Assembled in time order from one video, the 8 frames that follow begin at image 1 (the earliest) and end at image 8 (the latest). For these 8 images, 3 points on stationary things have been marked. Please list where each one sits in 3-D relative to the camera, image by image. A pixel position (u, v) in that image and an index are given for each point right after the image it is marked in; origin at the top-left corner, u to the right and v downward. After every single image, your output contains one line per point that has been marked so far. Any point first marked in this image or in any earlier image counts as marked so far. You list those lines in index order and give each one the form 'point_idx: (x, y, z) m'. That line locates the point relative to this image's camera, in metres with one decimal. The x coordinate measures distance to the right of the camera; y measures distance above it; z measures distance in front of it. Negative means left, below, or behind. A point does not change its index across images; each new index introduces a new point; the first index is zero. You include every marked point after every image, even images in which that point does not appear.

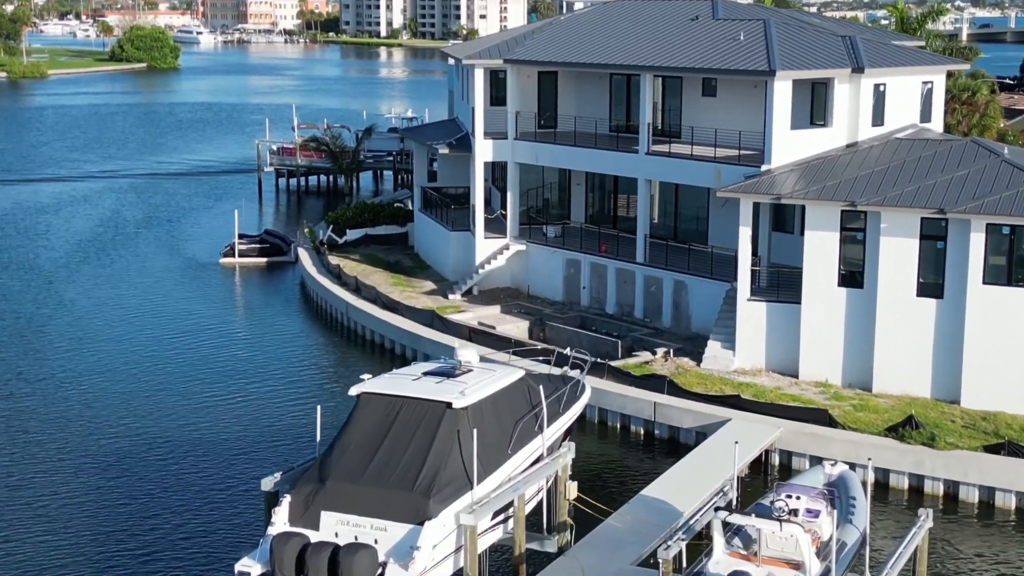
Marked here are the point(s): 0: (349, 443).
0: (-2.2, -2.1, +18.5) m
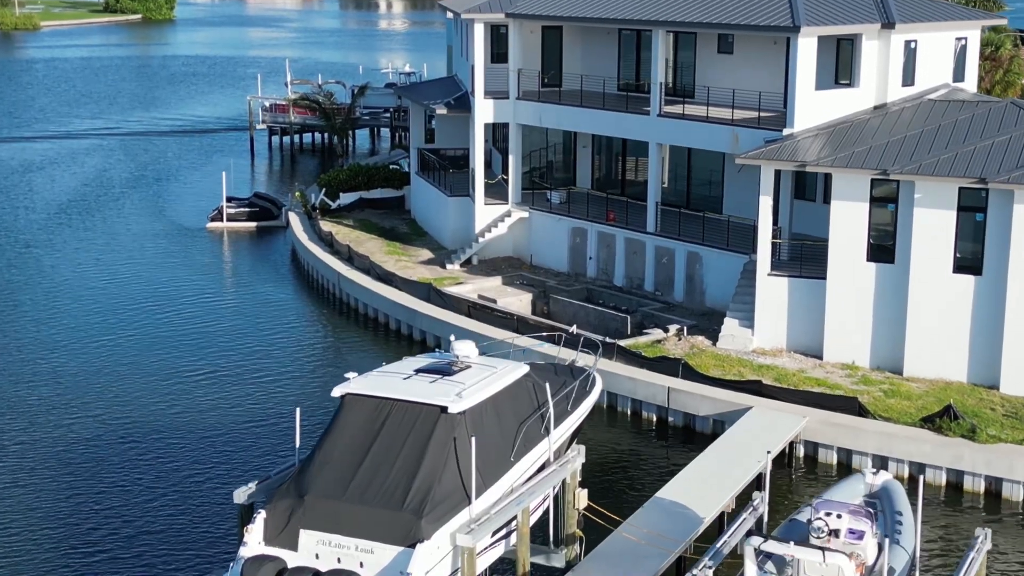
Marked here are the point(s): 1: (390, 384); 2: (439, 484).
0: (-2.2, -2.0, +16.4) m
1: (-1.5, -1.2, +17.1) m
2: (-0.9, -2.3, +15.9) m
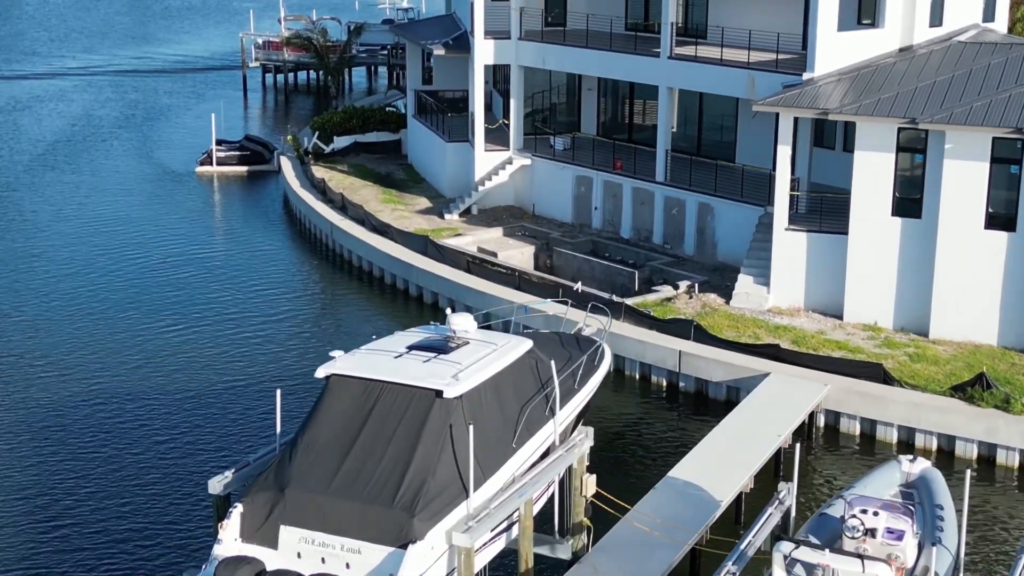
0: (-2.1, -1.7, +14.9) m
1: (-1.5, -0.9, +15.6) m
2: (-0.8, -2.0, +14.3) m
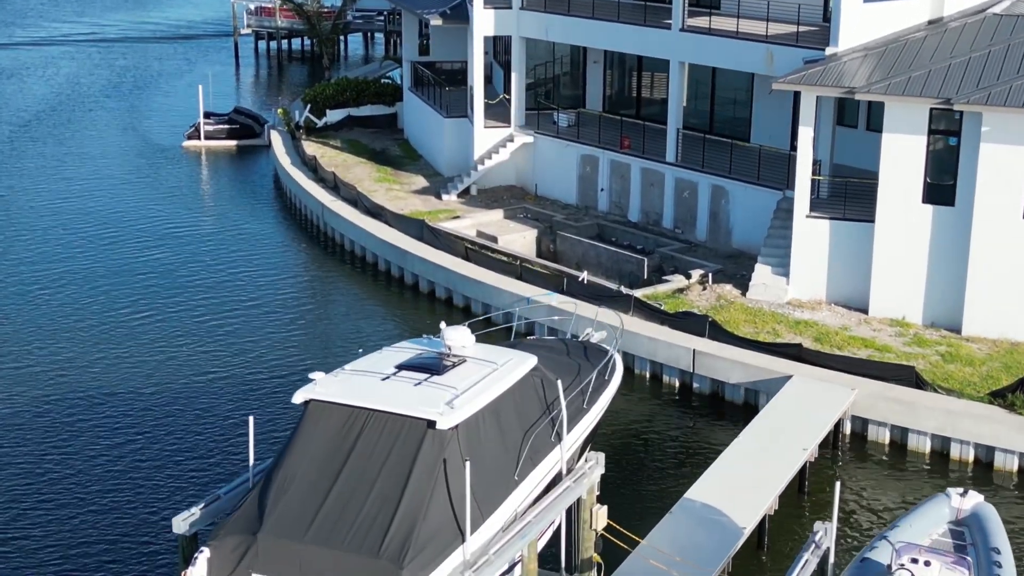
0: (-2.1, -1.8, +13.2) m
1: (-1.5, -1.0, +13.8) m
2: (-0.8, -2.2, +12.6) m
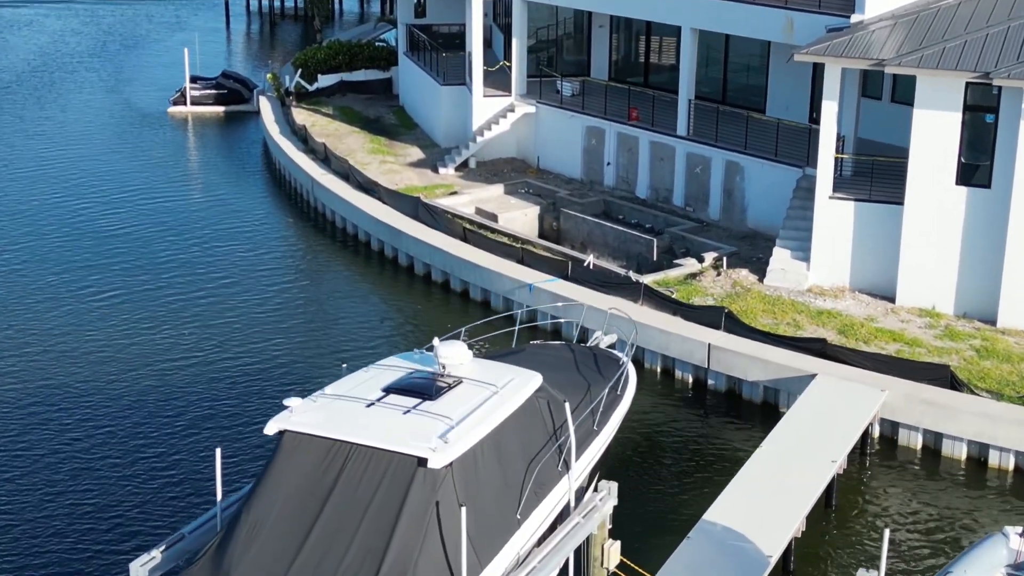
0: (-2.1, -2.0, +11.6) m
1: (-1.5, -1.1, +12.2) m
2: (-0.8, -2.3, +11.1) m
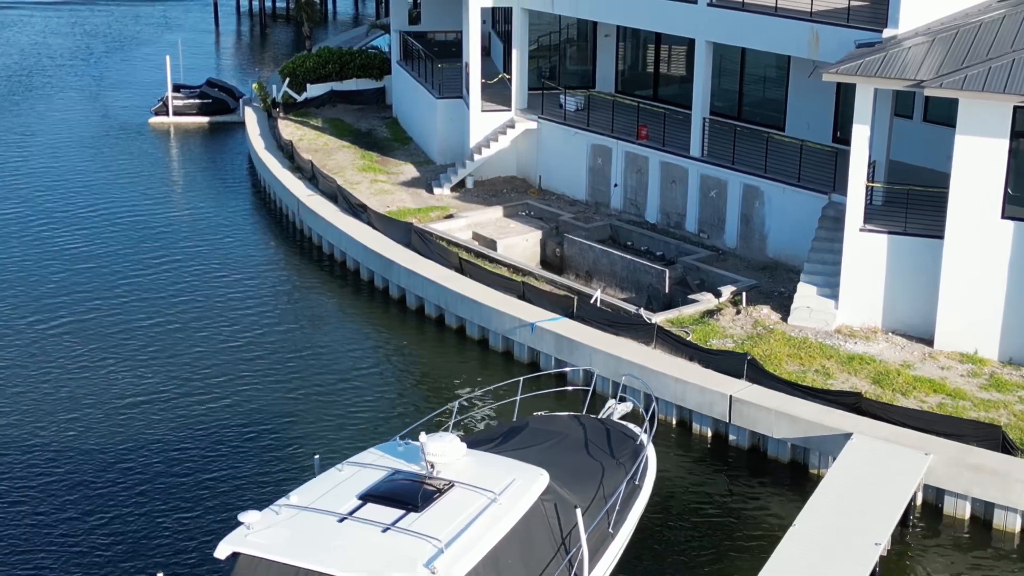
0: (-2.1, -2.7, +9.6) m
1: (-1.5, -1.8, +10.2) m
2: (-0.8, -3.0, +9.1) m
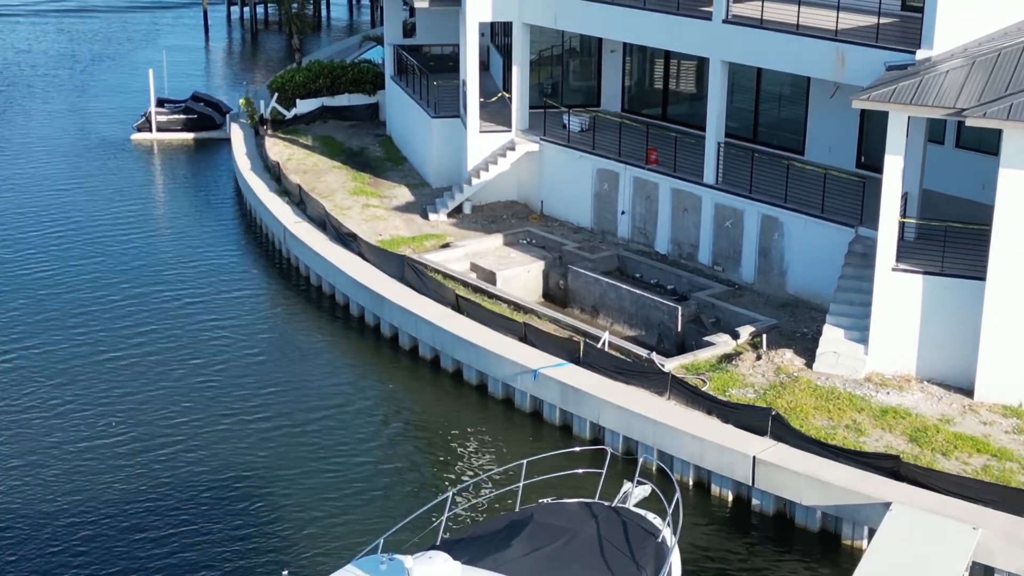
0: (-2.1, -3.3, +7.9) m
1: (-1.5, -2.4, +8.5) m
2: (-0.8, -3.7, +7.3) m
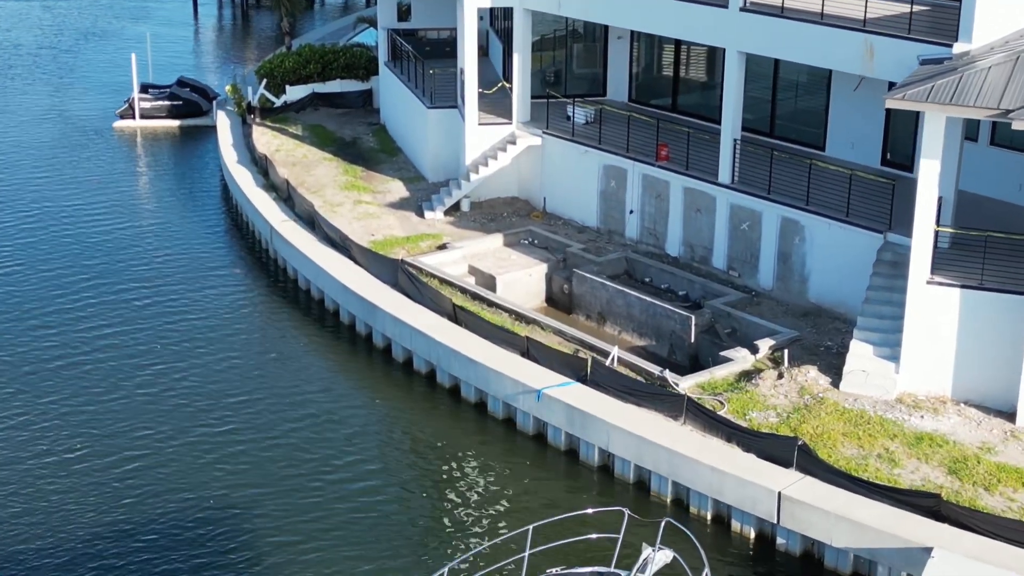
0: (-2.0, -3.7, +6.4) m
1: (-1.4, -2.9, +7.0) m
2: (-0.7, -4.1, +5.9) m
